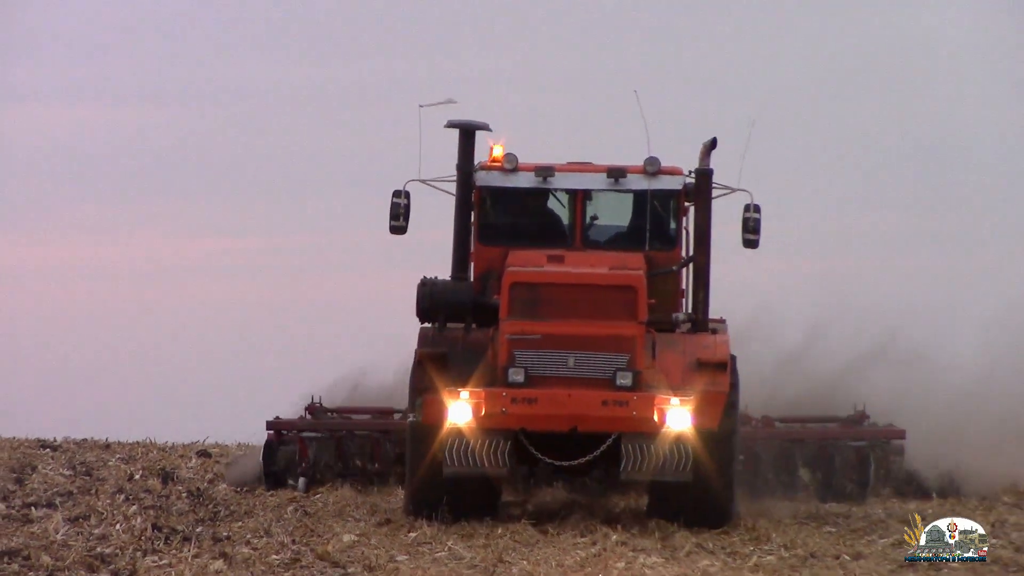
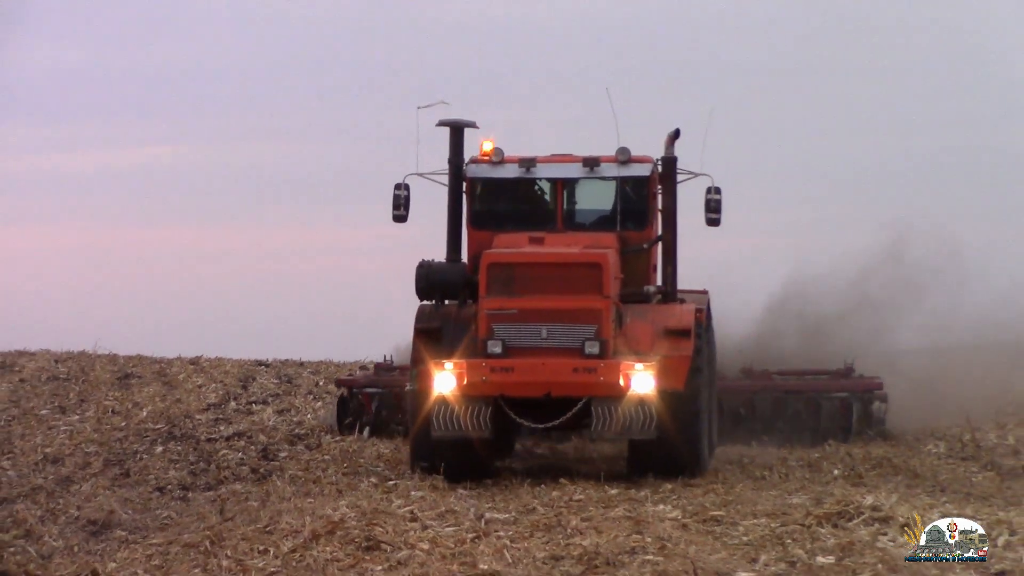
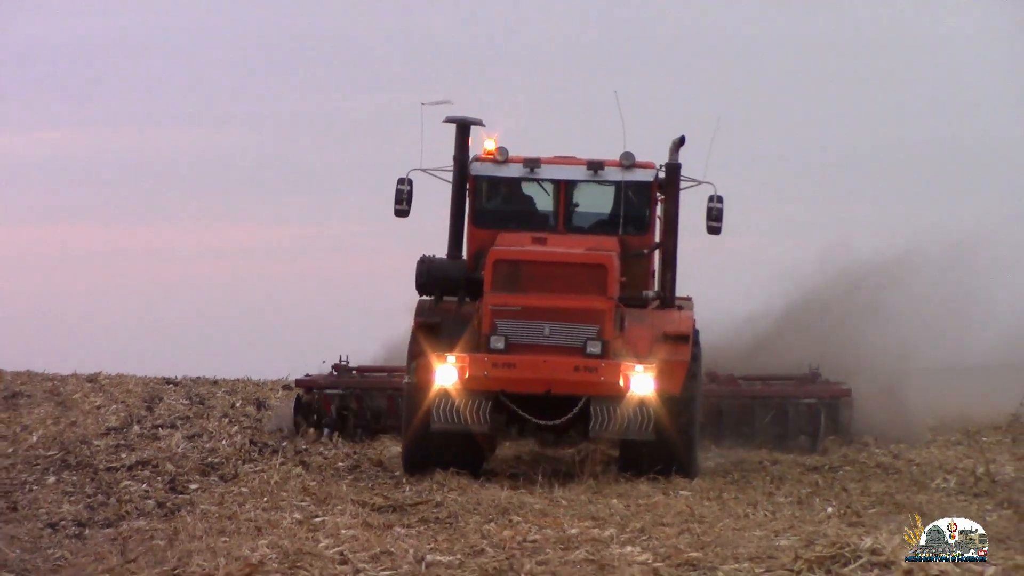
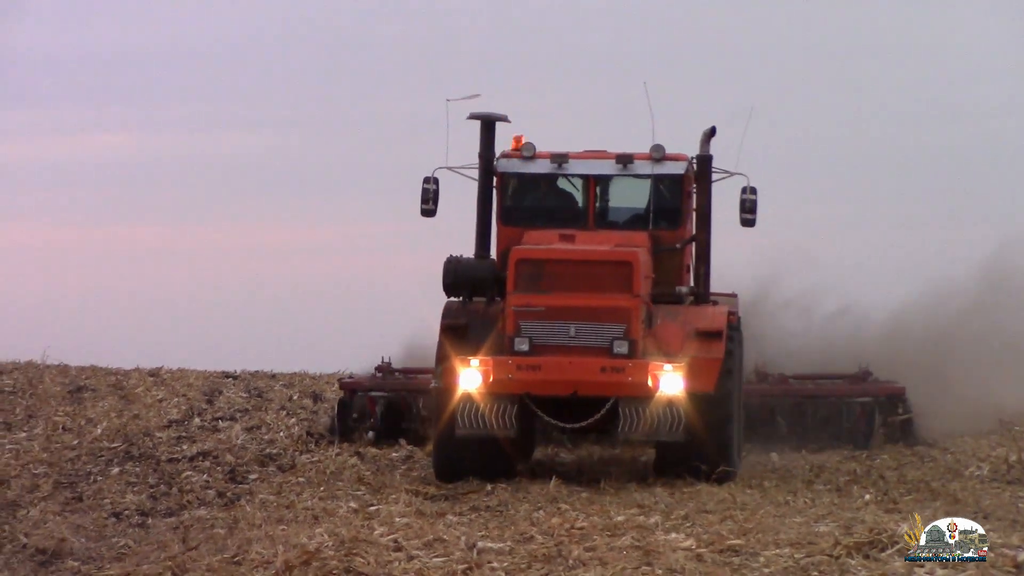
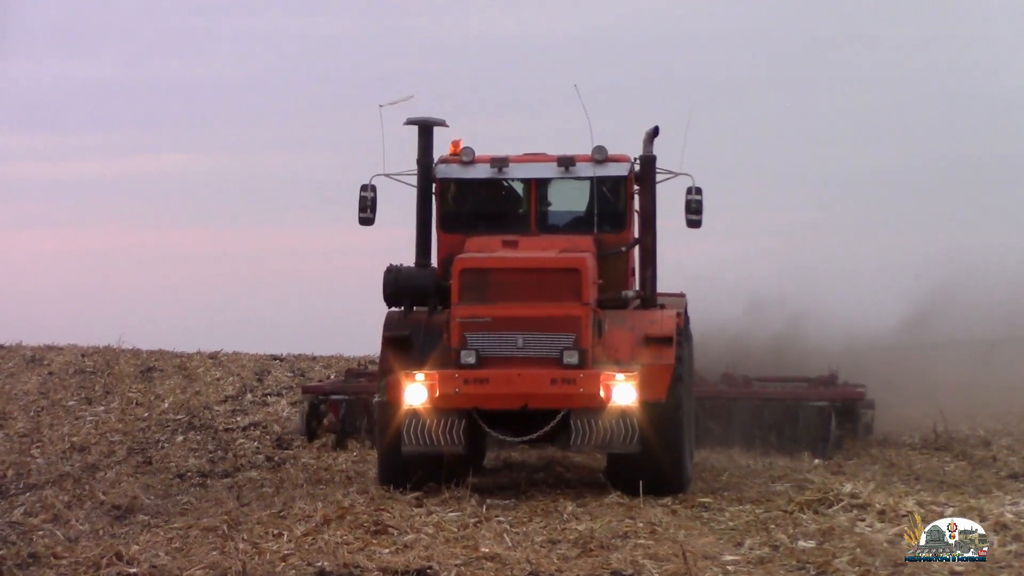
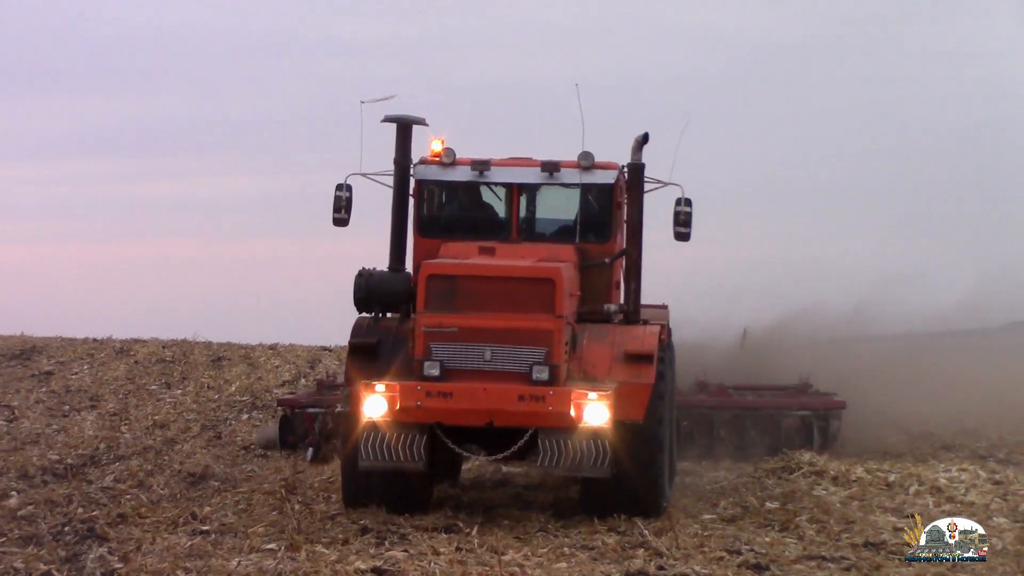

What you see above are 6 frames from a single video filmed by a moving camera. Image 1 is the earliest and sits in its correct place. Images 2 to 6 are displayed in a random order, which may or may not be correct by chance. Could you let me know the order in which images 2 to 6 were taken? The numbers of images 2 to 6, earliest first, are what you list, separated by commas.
3, 4, 2, 5, 6
